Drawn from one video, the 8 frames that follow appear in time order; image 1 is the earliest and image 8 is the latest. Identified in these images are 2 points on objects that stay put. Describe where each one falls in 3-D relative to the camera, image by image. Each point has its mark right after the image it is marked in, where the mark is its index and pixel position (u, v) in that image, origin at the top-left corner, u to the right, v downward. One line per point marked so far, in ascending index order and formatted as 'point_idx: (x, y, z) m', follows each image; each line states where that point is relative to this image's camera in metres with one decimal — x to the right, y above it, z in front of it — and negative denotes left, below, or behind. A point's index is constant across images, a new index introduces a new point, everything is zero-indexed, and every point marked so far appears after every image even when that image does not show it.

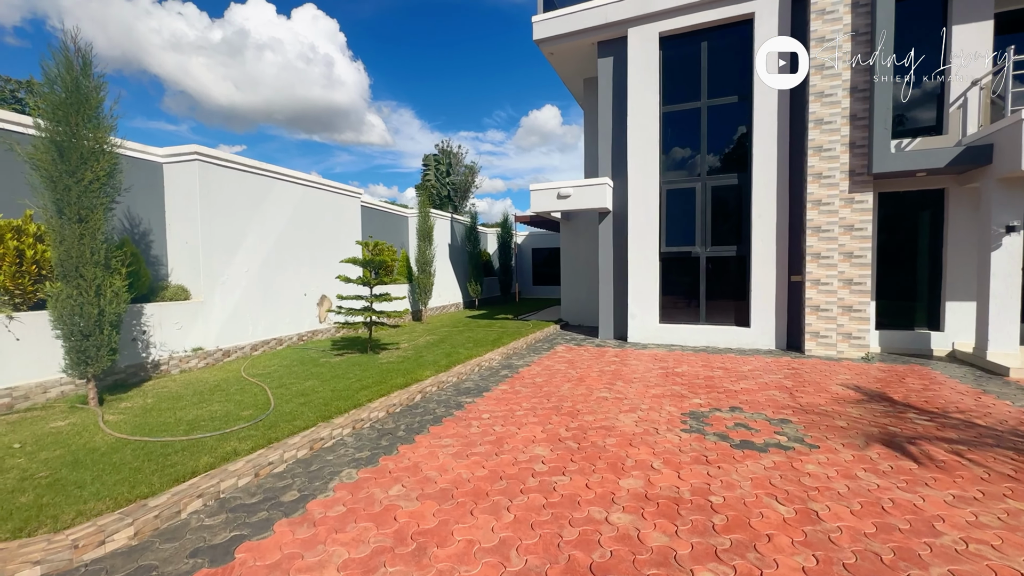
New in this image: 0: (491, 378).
0: (-0.3, -1.4, +6.3) m
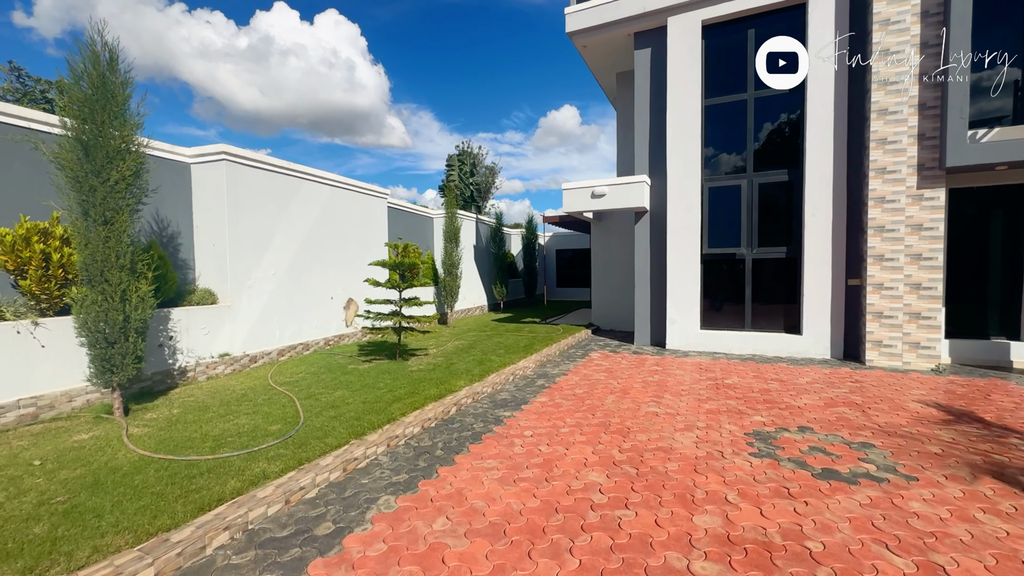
0: (+0.2, -1.4, +6.0) m
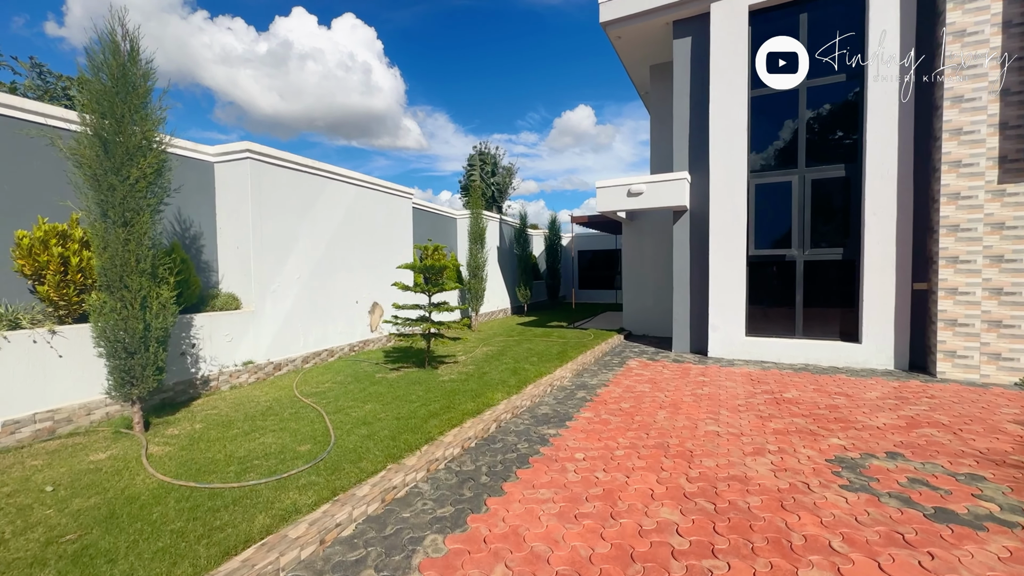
0: (+0.8, -1.5, +5.5) m
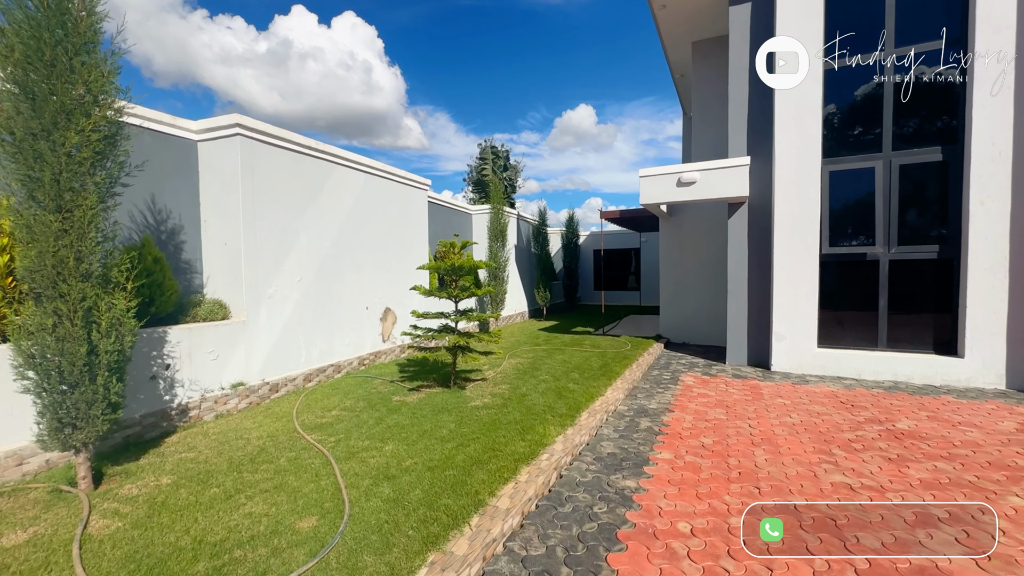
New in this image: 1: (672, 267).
0: (+1.3, -1.6, +4.4) m
1: (+3.4, +0.5, +9.2) m
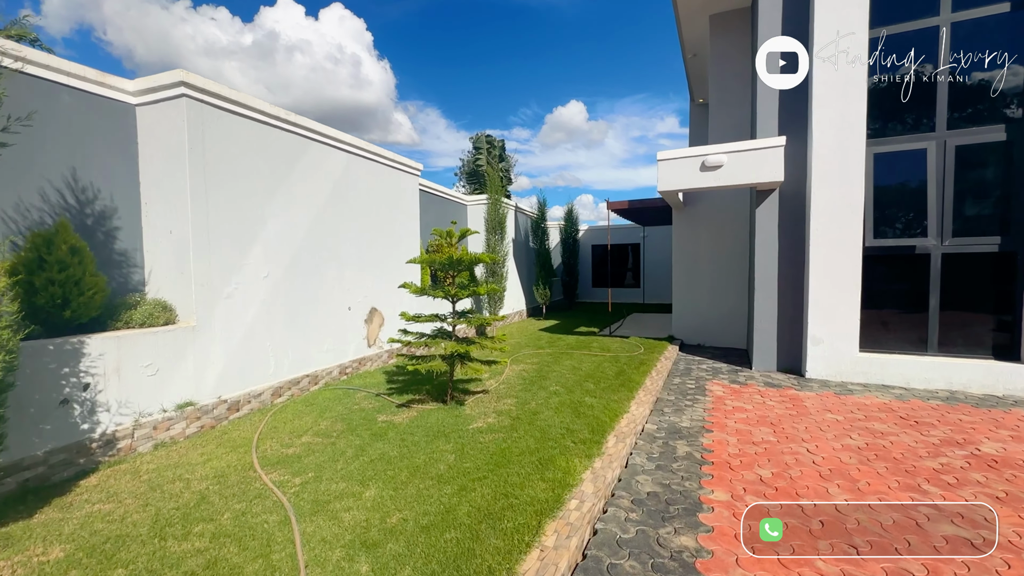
0: (+1.4, -1.5, +3.6) m
1: (+3.4, +0.5, +8.4) m
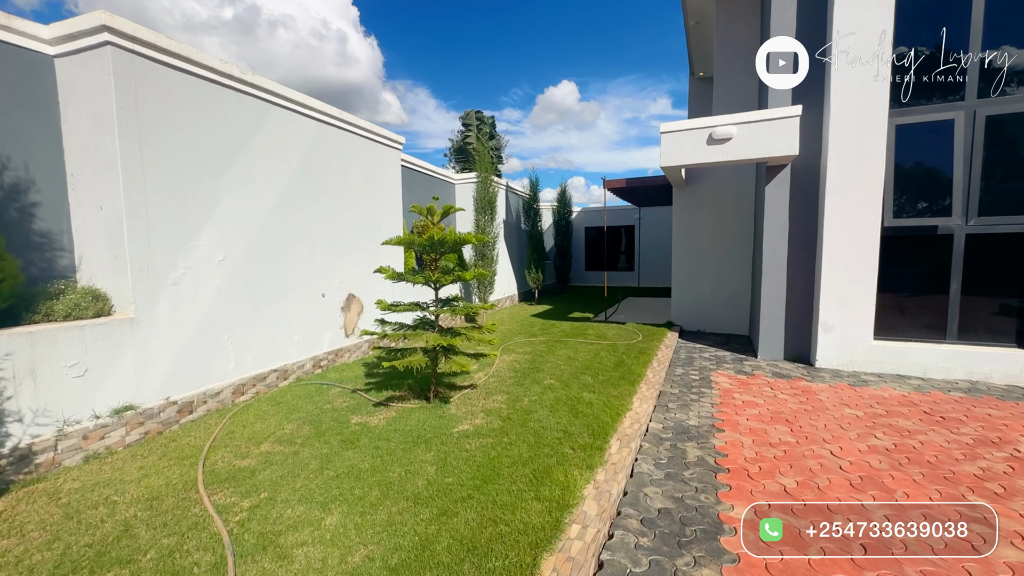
0: (+1.3, -1.4, +3.2) m
1: (+3.3, +0.8, +7.9) m
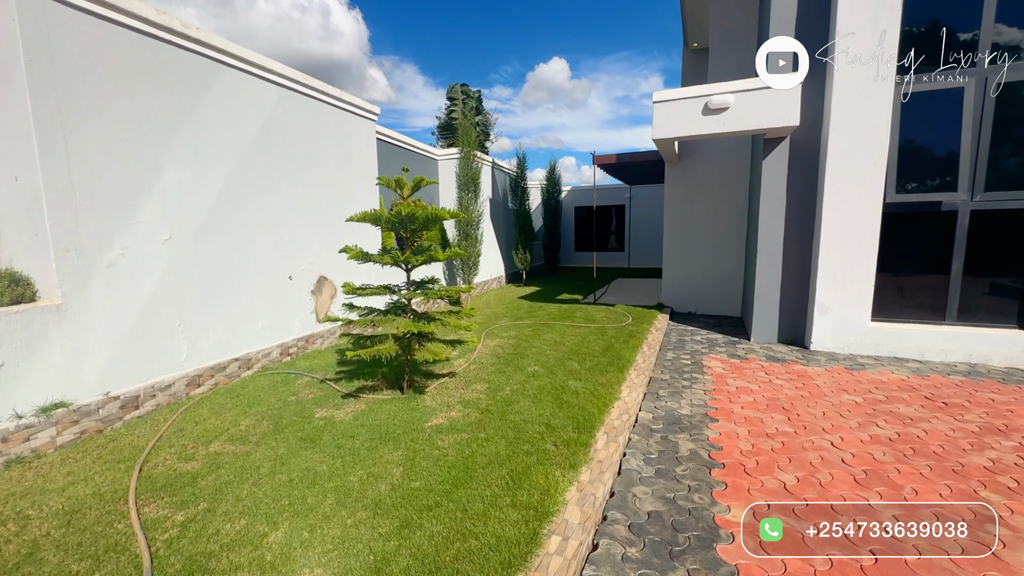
0: (+1.2, -1.3, +2.9) m
1: (+3.0, +1.2, +7.6) m
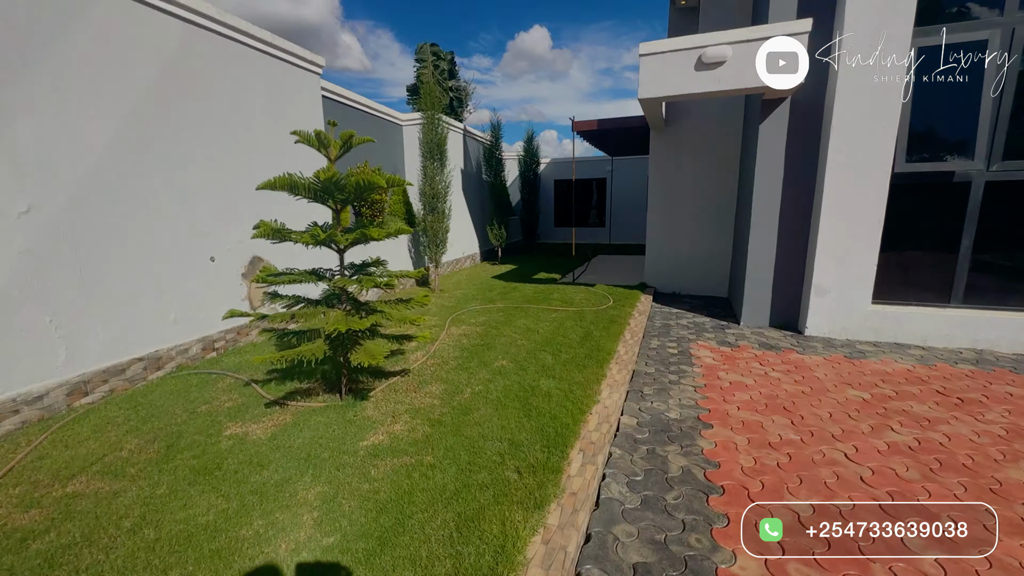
0: (+0.9, -1.2, +2.4) m
1: (+2.5, +1.5, +6.9) m
